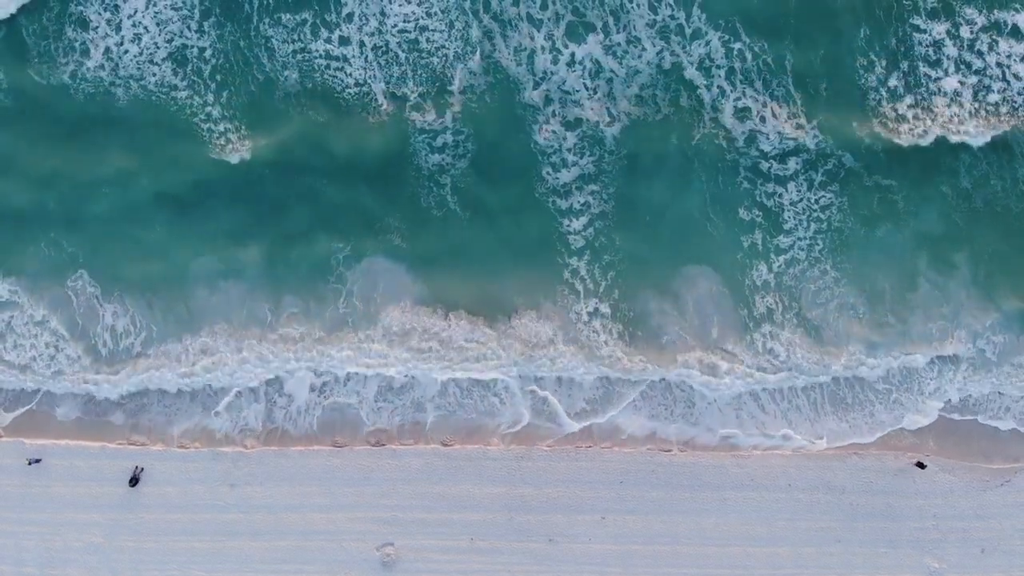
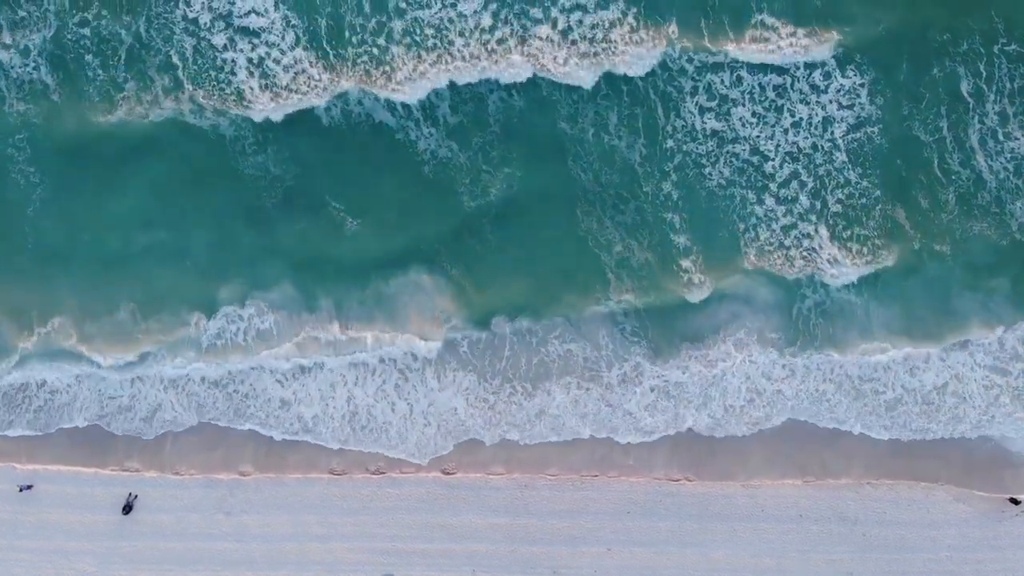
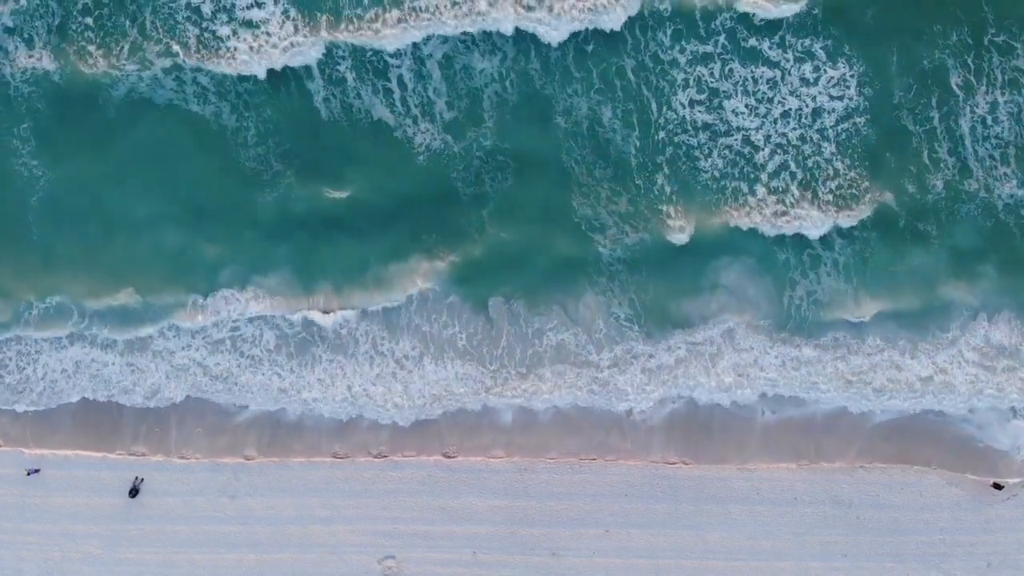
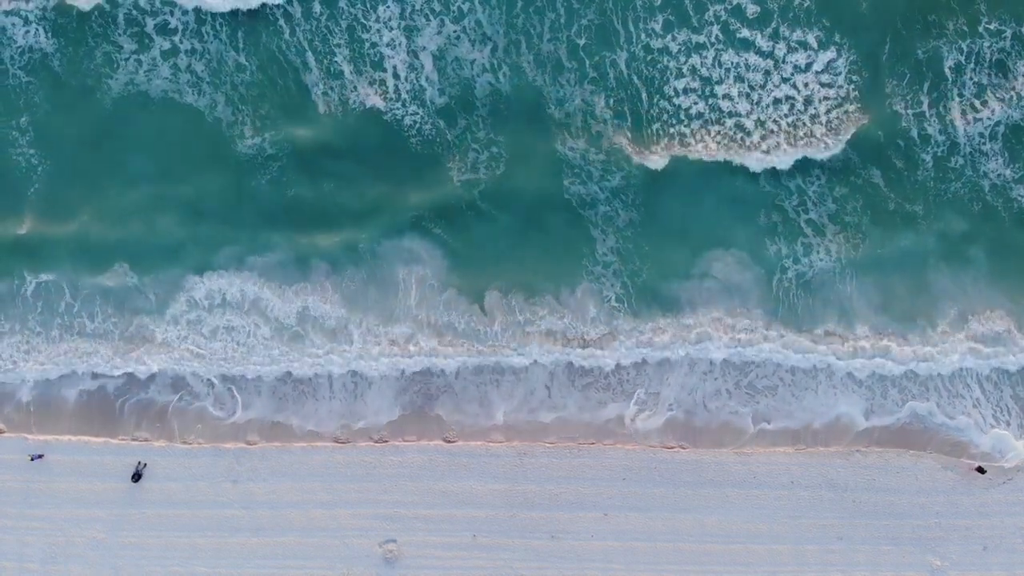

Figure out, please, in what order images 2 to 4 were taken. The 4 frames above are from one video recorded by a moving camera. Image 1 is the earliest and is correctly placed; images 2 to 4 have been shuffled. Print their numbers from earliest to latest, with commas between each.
4, 3, 2
